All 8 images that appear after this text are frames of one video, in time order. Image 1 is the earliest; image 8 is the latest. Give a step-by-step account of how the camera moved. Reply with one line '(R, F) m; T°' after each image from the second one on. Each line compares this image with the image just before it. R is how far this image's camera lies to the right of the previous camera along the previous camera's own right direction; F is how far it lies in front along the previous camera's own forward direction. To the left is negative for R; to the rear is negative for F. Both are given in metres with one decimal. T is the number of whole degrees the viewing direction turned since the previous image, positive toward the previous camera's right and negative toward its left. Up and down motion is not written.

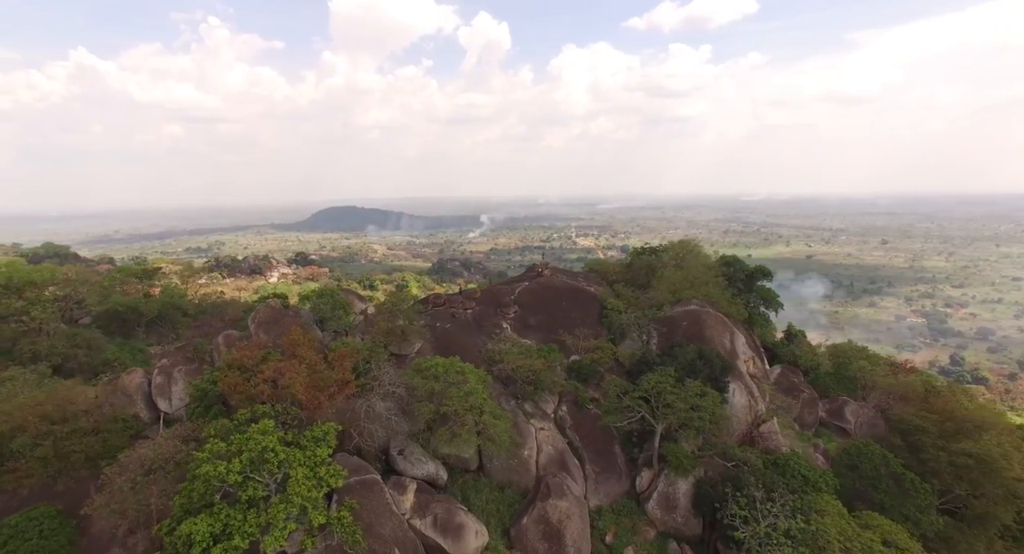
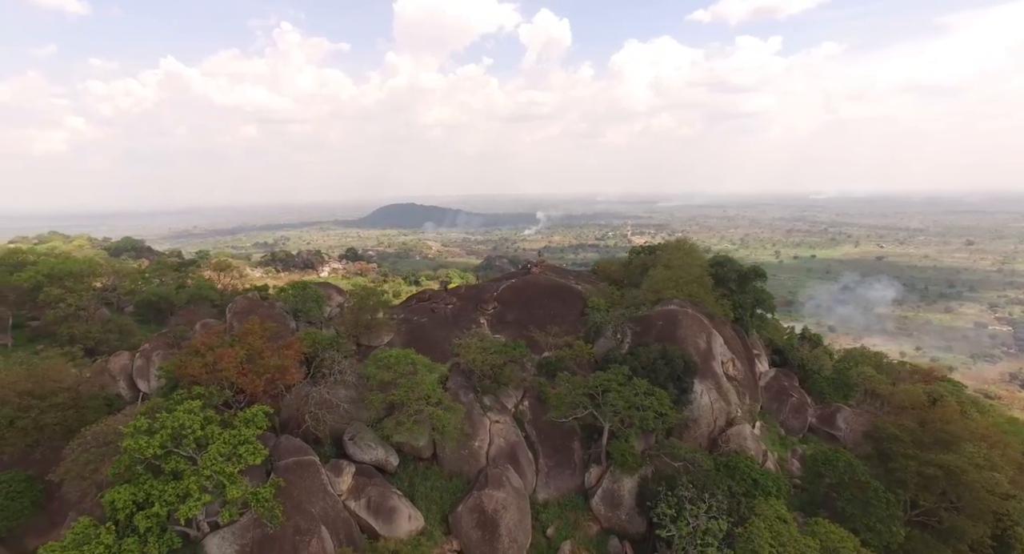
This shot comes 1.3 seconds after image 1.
(+2.5, -0.2) m; -5°
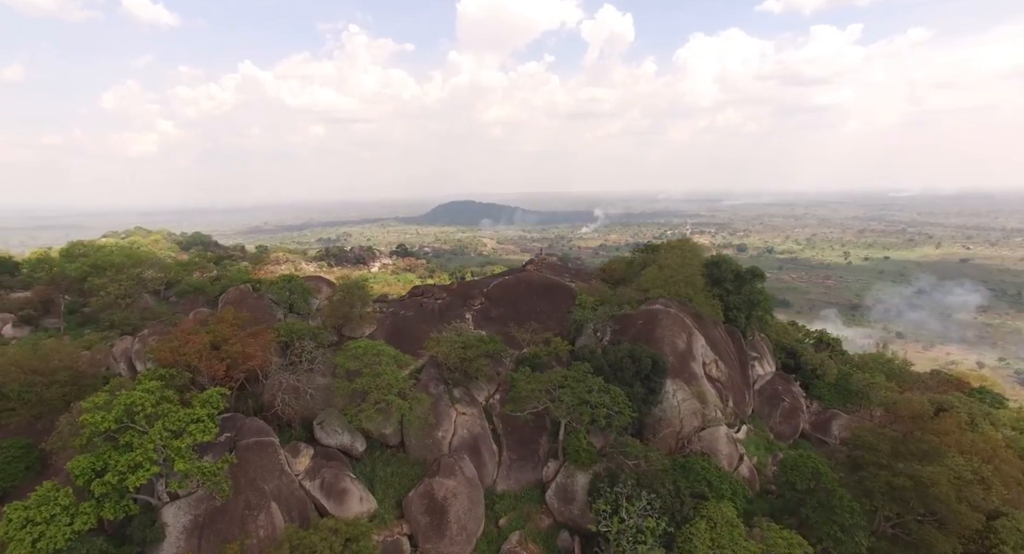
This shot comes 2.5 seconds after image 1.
(+2.3, -0.2) m; -5°
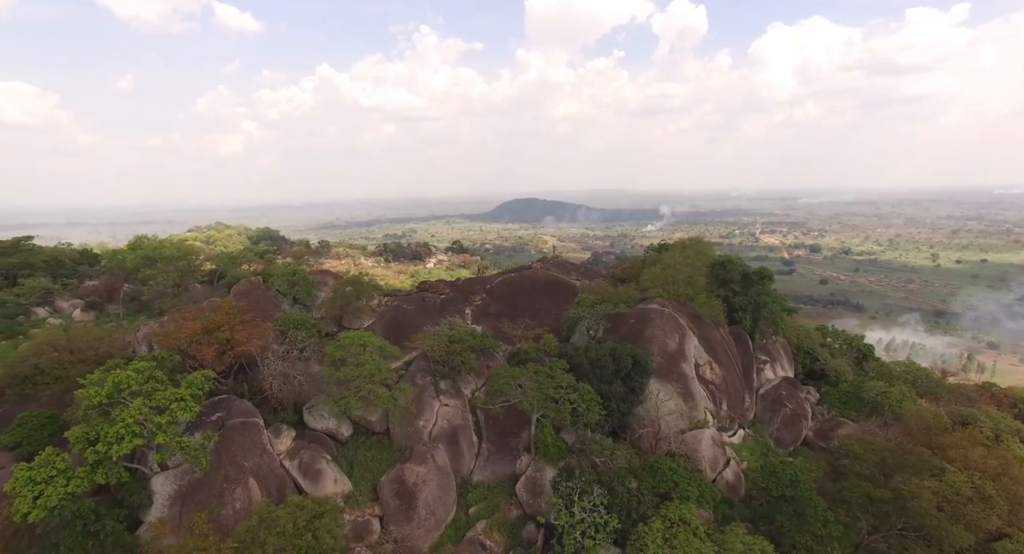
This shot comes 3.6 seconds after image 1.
(+2.1, -0.2) m; -6°
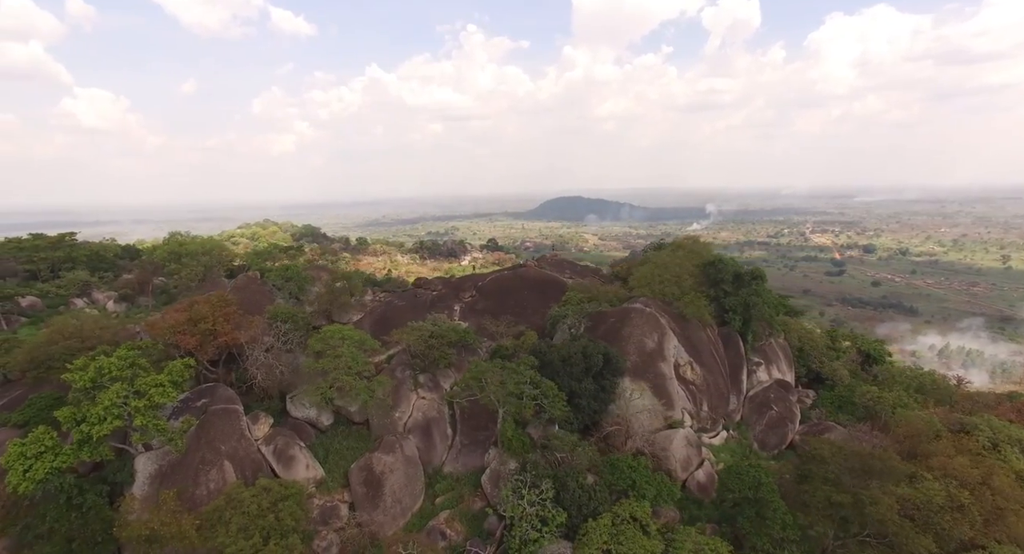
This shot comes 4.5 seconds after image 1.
(+1.8, -0.2) m; -4°
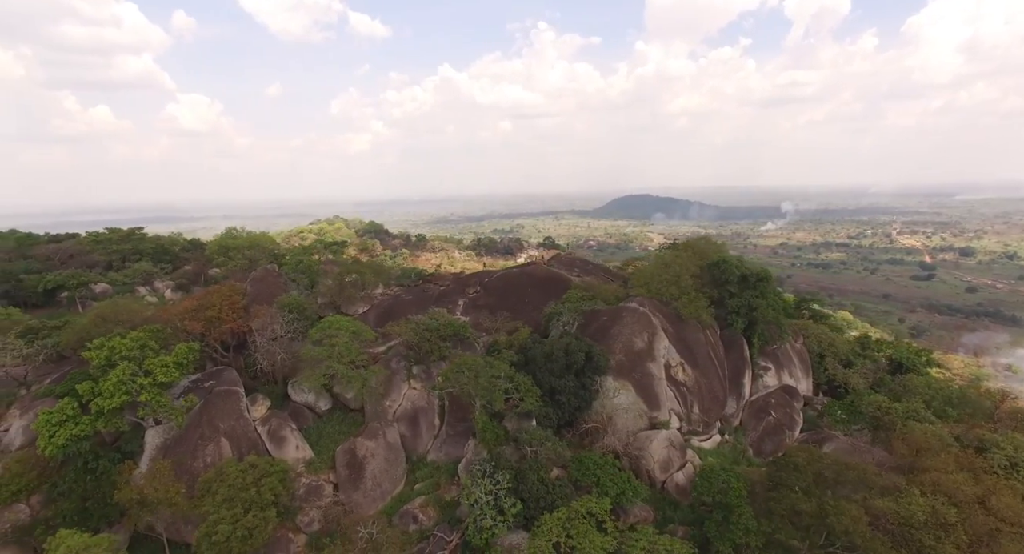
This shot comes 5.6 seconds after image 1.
(+2.1, -0.3) m; -6°
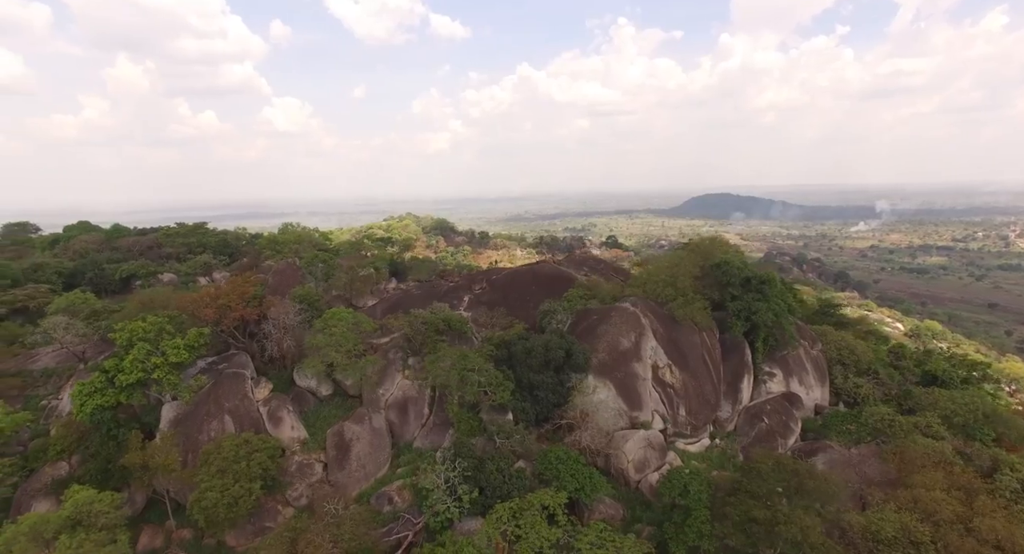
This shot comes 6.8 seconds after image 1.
(+2.4, -0.3) m; -6°
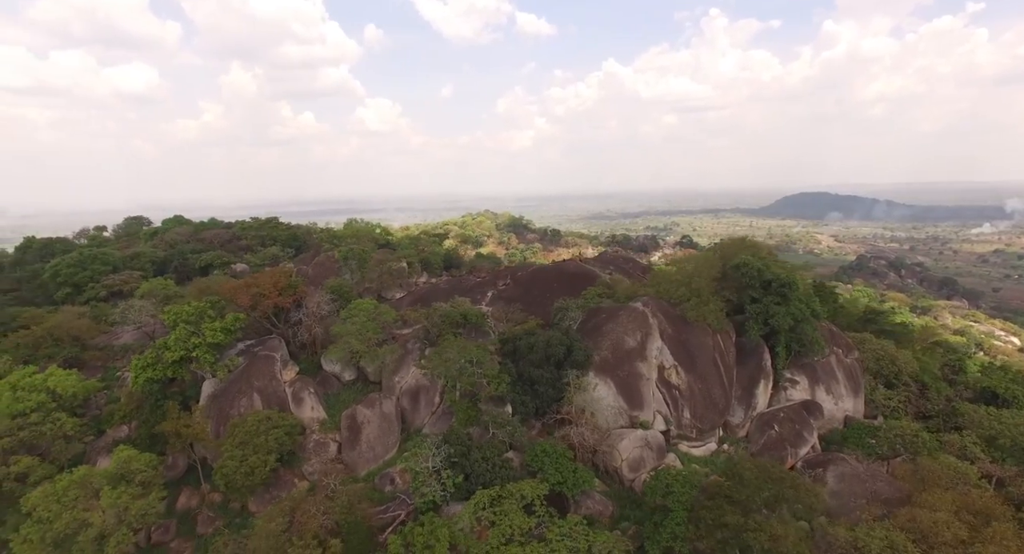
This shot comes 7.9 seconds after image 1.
(+2.0, -0.3) m; -7°
